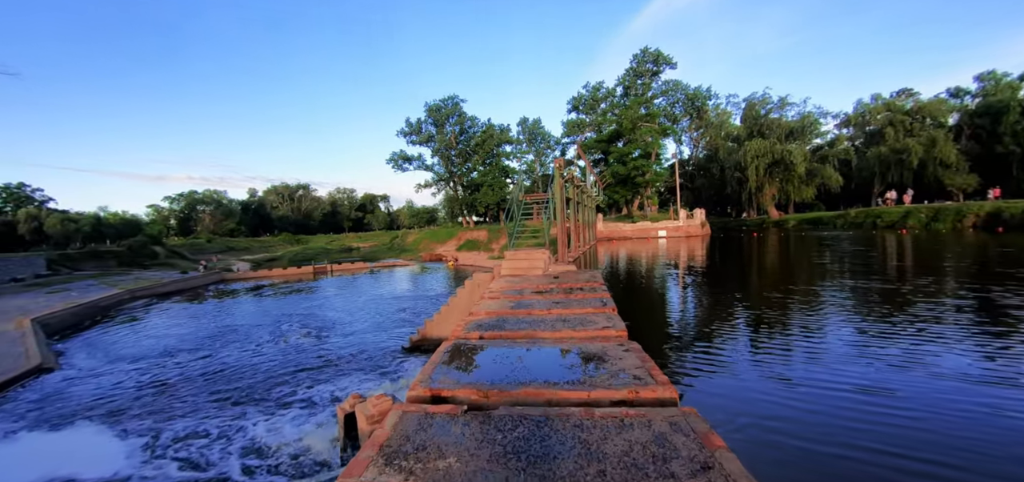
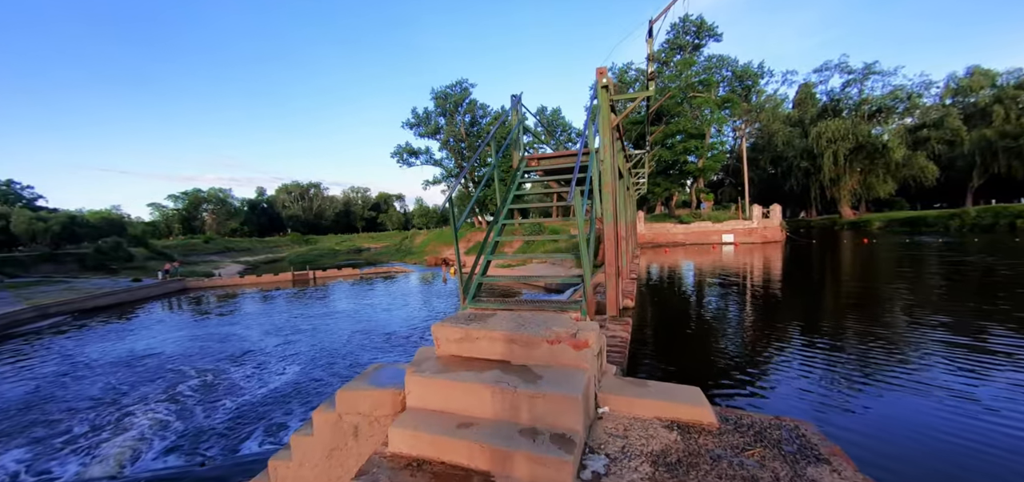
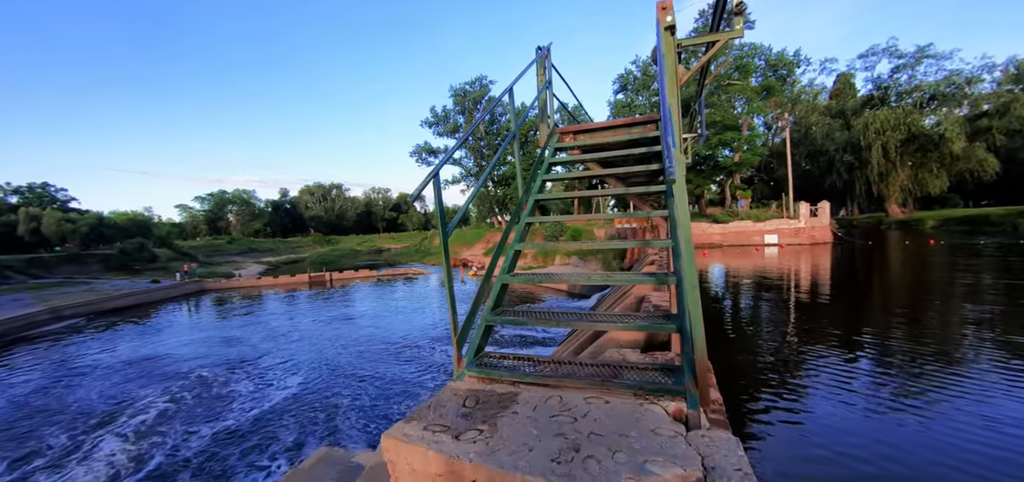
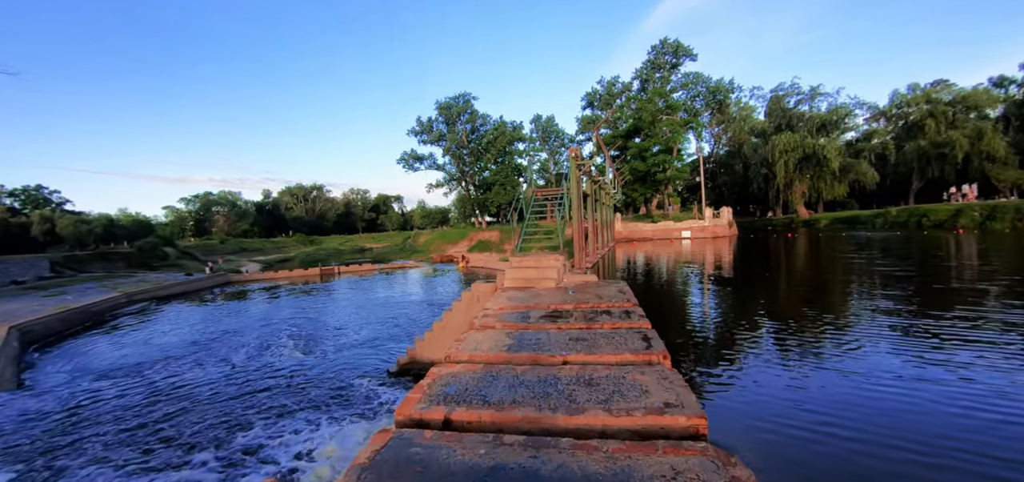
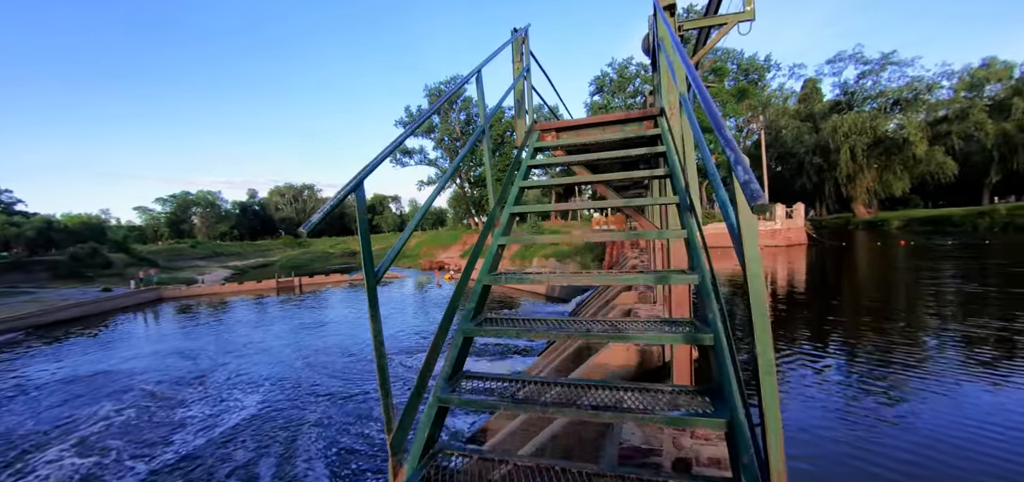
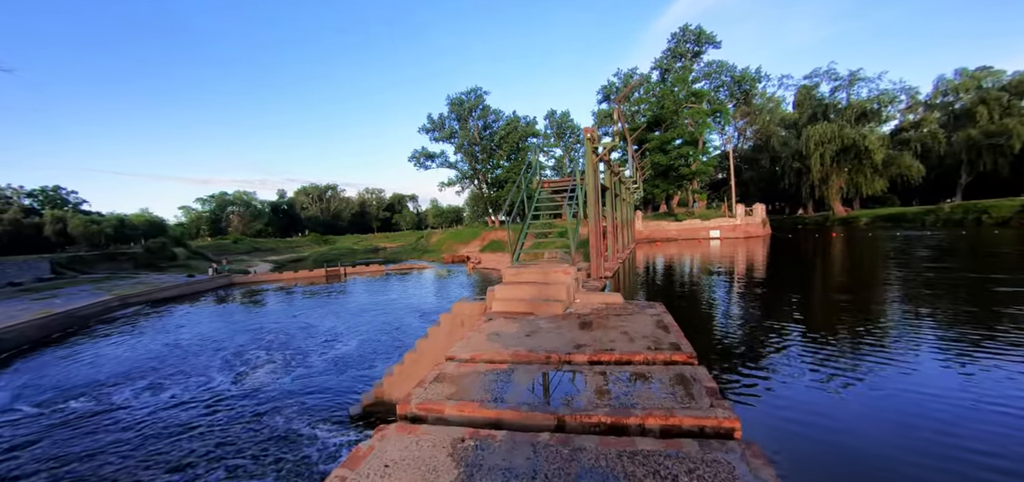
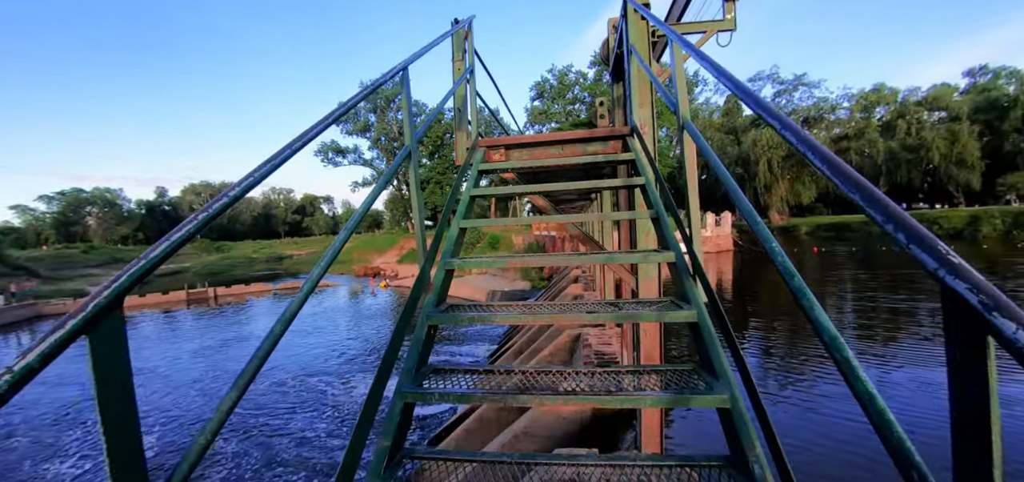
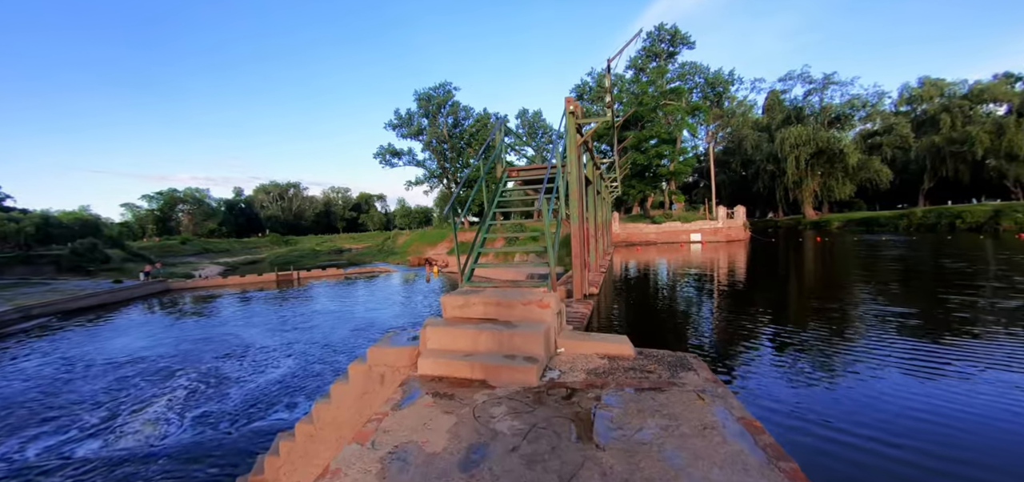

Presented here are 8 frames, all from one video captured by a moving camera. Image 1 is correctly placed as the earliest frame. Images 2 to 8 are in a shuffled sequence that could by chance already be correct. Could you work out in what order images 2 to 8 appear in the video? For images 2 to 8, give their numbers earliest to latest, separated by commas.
4, 6, 8, 2, 3, 5, 7
